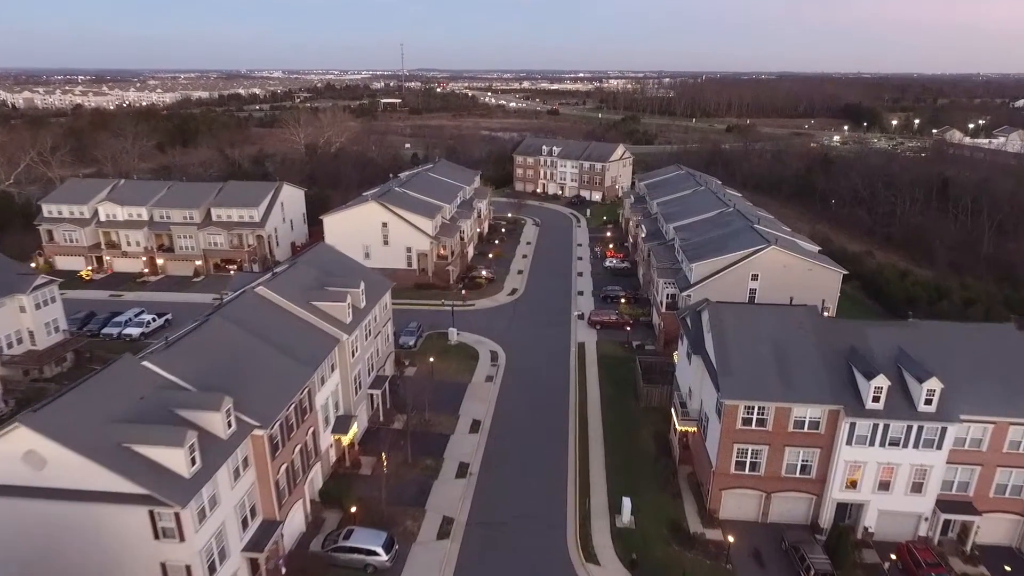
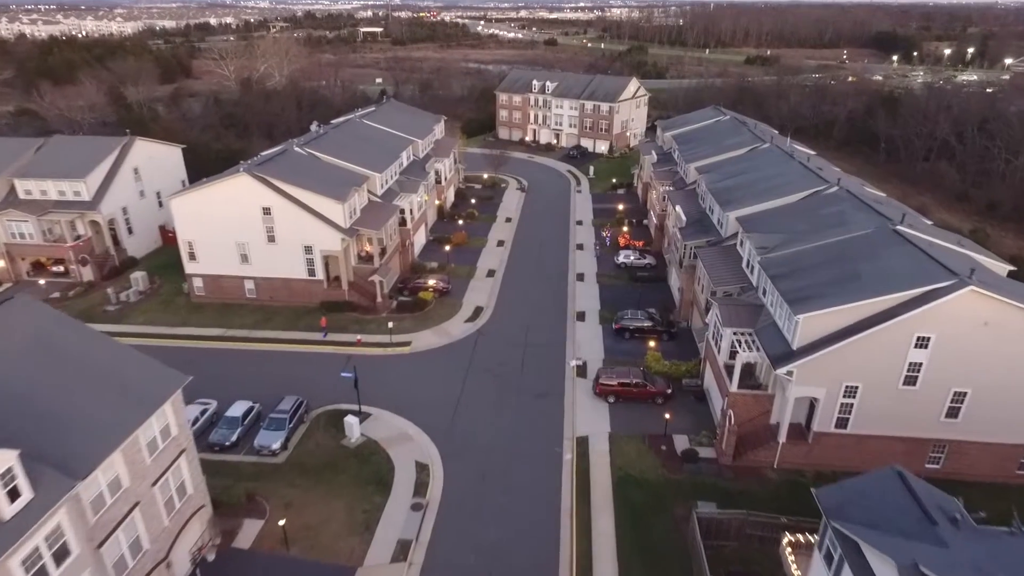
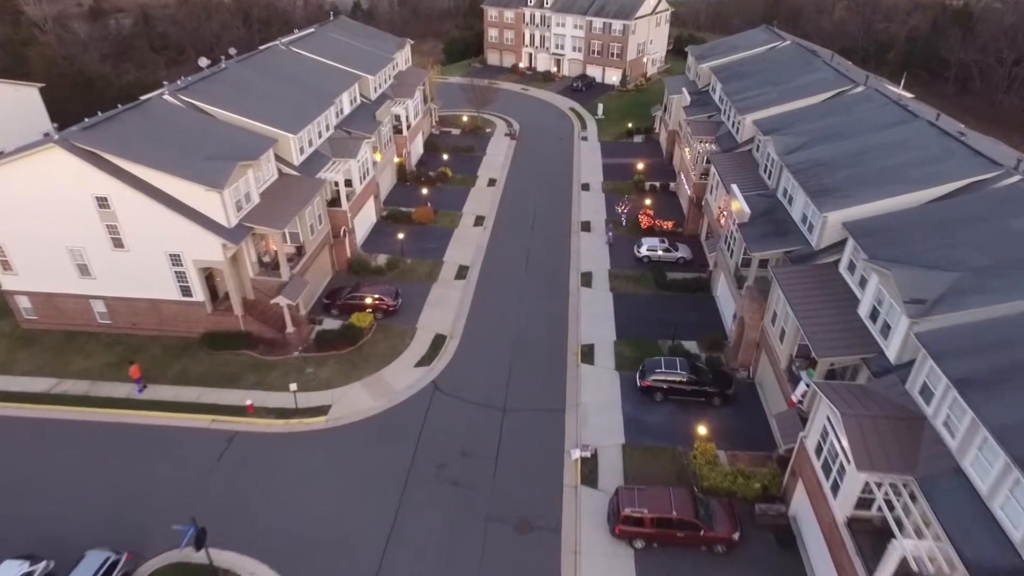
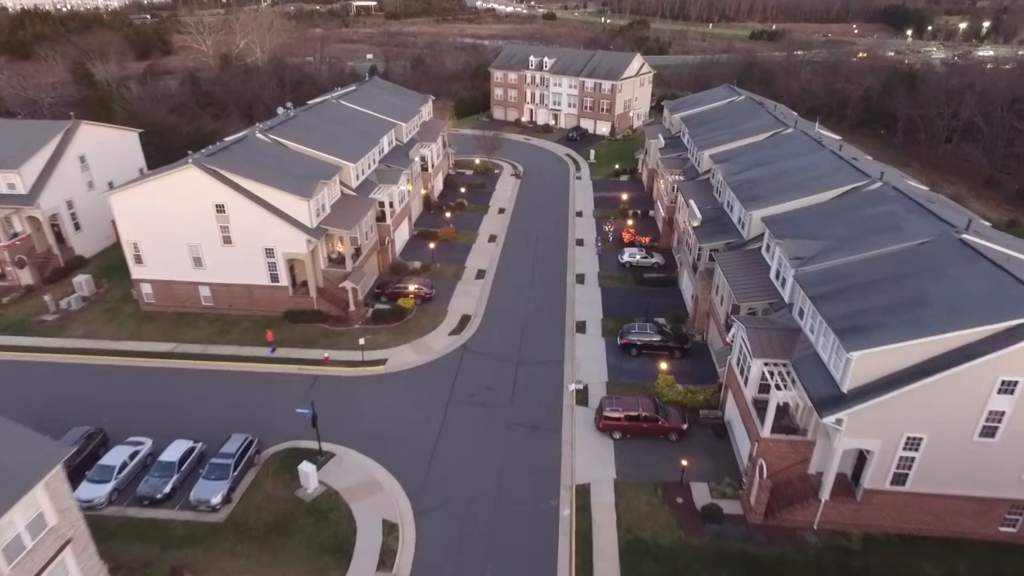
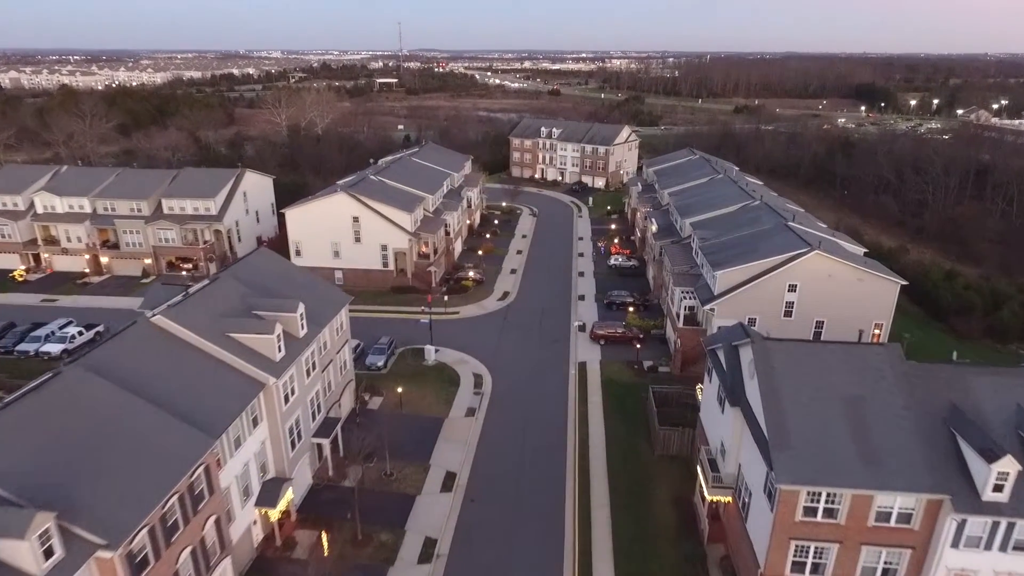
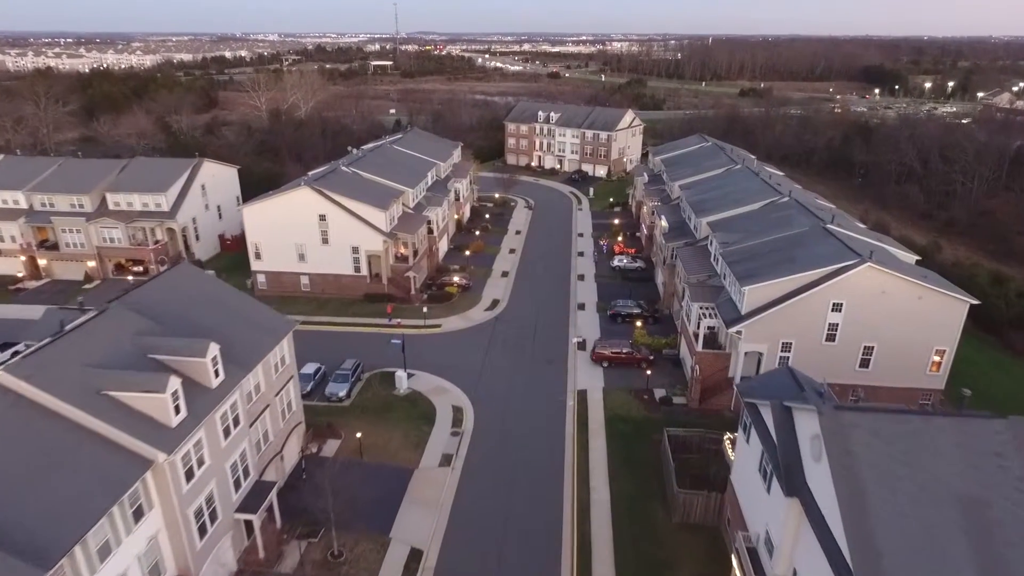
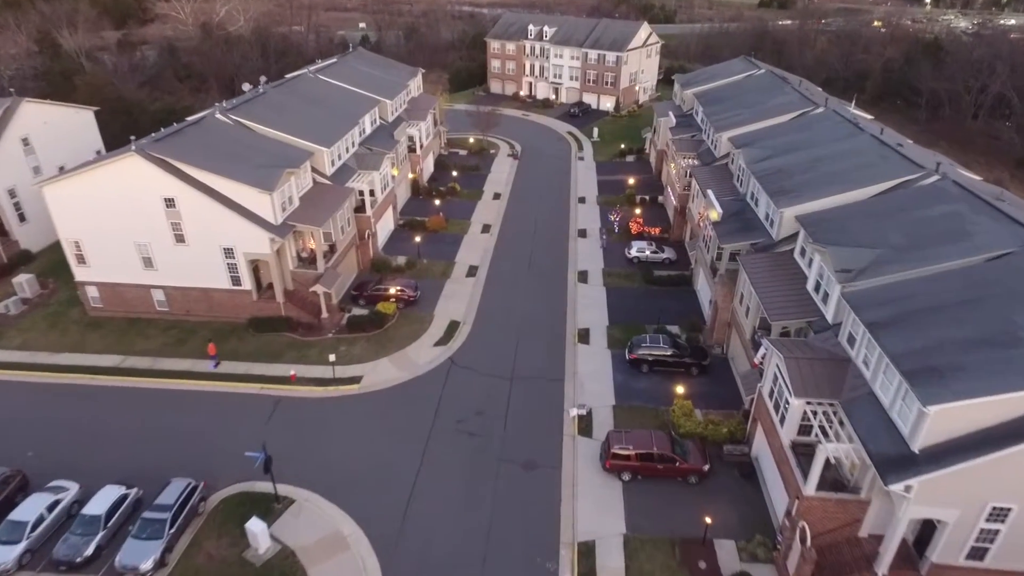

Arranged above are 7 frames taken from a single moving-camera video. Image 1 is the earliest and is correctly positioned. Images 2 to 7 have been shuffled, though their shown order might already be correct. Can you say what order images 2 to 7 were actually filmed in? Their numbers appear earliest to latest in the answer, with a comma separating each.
5, 6, 2, 4, 7, 3
